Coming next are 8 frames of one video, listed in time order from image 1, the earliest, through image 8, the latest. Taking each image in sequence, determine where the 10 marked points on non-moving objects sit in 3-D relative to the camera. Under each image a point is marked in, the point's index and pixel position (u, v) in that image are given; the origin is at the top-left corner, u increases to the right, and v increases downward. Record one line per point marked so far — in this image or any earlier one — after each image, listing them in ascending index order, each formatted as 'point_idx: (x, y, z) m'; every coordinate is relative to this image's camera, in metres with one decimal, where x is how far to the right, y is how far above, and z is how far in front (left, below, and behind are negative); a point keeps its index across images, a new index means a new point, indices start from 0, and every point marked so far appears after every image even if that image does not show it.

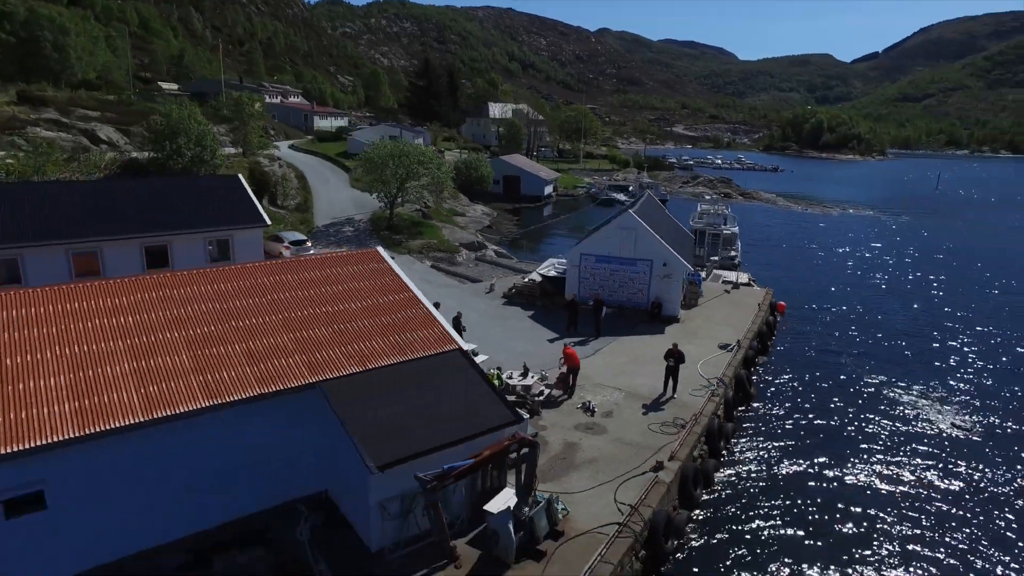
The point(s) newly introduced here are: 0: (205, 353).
0: (-5.4, -1.1, +11.6) m
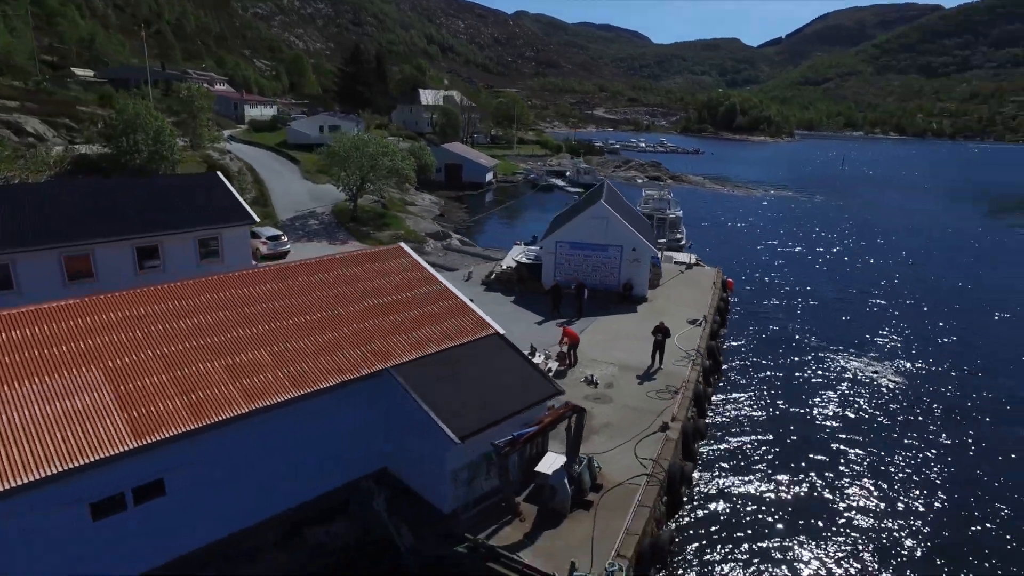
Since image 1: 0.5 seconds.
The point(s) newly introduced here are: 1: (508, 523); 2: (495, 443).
0: (-4.5, -1.1, +12.7) m
1: (-0.1, -4.6, +12.4) m
2: (-0.2, -3.1, +12.8) m
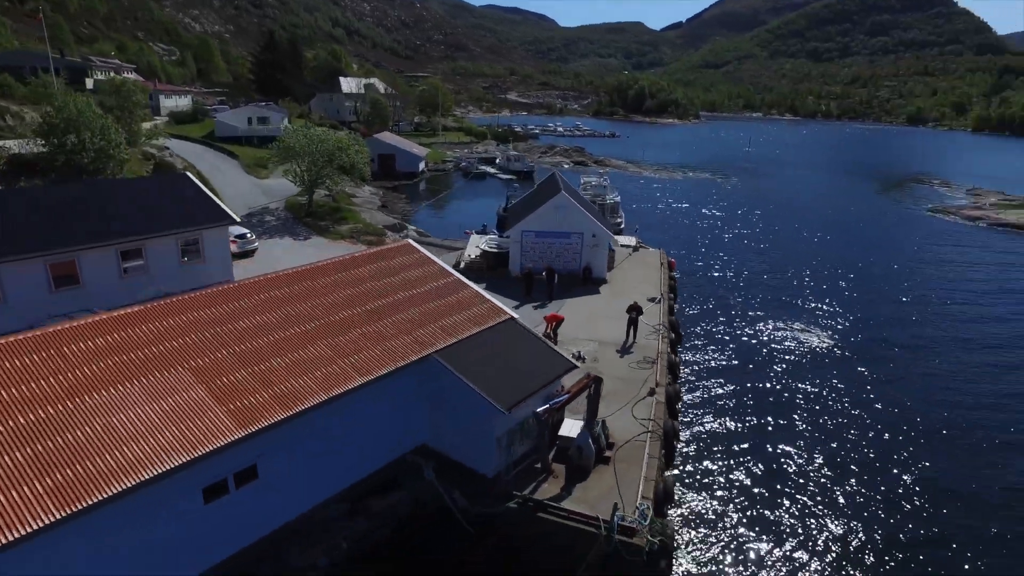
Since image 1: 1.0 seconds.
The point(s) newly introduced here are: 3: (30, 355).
0: (-3.9, -1.1, +14.1) m
1: (+0.7, -4.4, +14.4) m
2: (+0.4, -2.9, +14.7) m
3: (-8.3, -1.2, +10.9) m
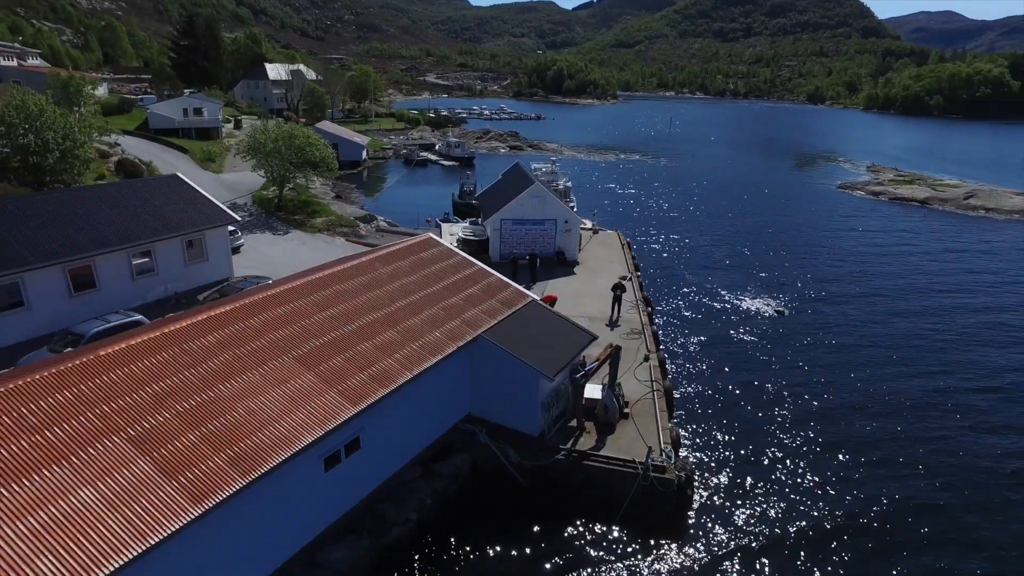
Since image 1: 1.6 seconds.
0: (-2.9, -0.9, +16.0) m
1: (+1.8, -4.0, +17.0) m
2: (+1.4, -2.5, +17.2) m
3: (-6.9, -1.4, +12.3) m
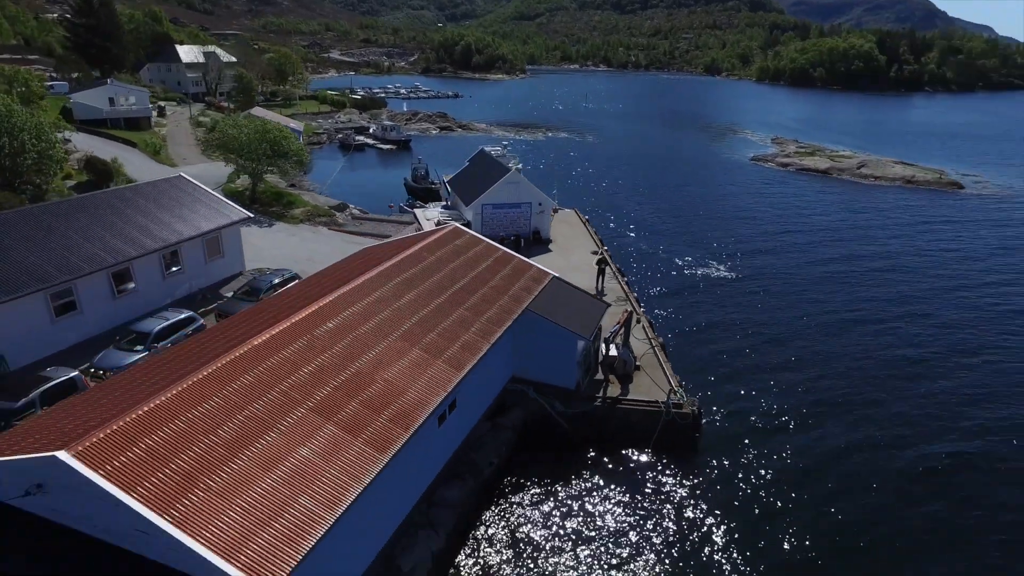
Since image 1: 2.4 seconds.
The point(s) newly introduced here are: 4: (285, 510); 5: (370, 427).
0: (-1.6, -0.5, +18.8) m
1: (+3.1, -3.2, +20.6) m
2: (+2.6, -1.7, +20.7) m
3: (-5.0, -1.3, +14.7) m
4: (-3.7, -3.7, +10.9) m
5: (-2.9, -2.8, +13.1) m
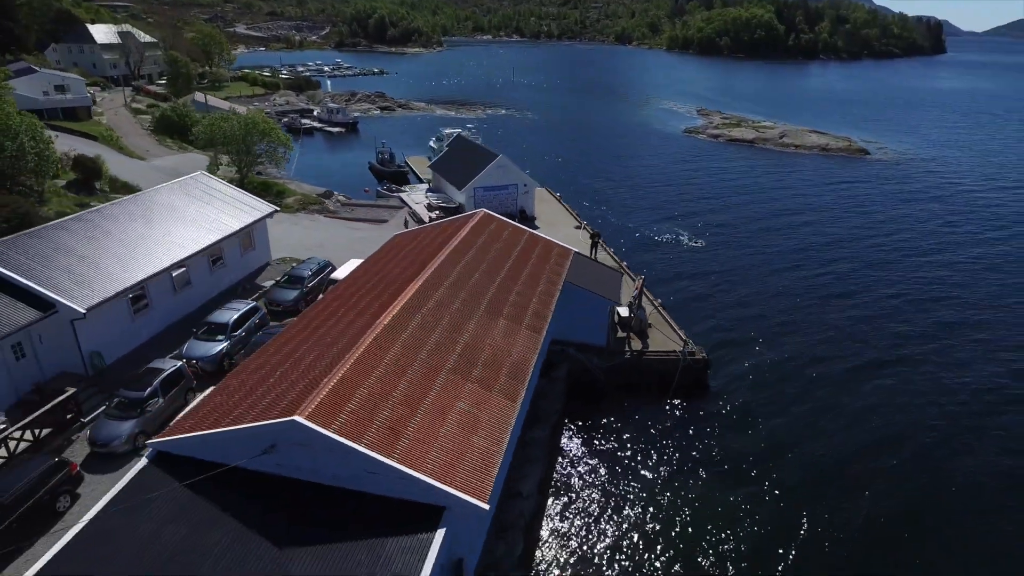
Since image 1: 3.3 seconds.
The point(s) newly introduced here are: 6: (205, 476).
0: (0.0, +0.3, +22.0) m
1: (+4.5, -2.1, +24.5) m
2: (+4.0, -0.7, +24.4) m
3: (-2.8, -0.9, +17.5) m
4: (-0.9, -3.4, +14.0) m
5: (-0.4, -2.4, +16.3) m
6: (-6.5, -4.0, +13.5) m
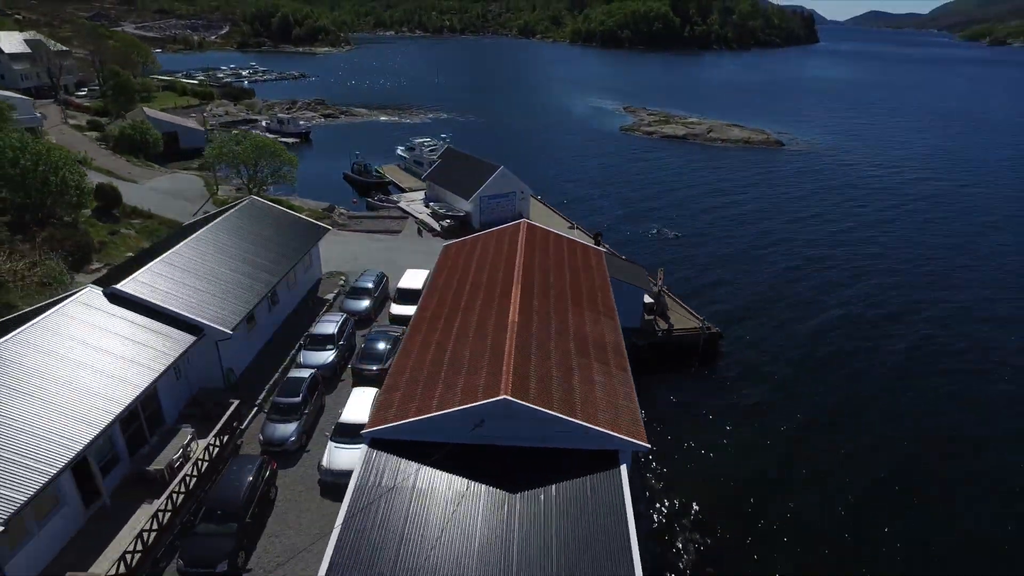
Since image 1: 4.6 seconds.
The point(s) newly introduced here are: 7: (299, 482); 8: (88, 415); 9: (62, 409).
0: (+2.6, +0.3, +26.4) m
1: (+6.8, -1.7, +29.6) m
2: (+6.2, -0.3, +29.4) m
3: (+0.5, -1.1, +21.6) m
4: (+3.0, -3.4, +18.4) m
5: (+3.1, -2.4, +20.8) m
6: (-2.4, -4.4, +17.2) m
7: (-6.4, -5.9, +19.4) m
8: (-11.6, -3.5, +17.4) m
9: (-12.1, -3.4, +17.2) m
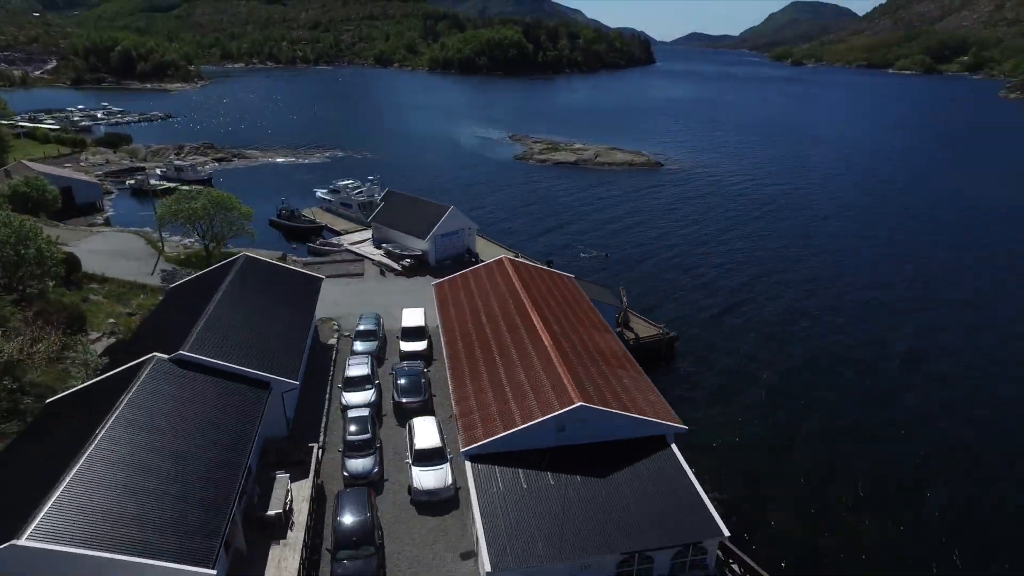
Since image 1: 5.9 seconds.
0: (+2.6, -0.8, +30.9) m
1: (+6.3, -2.6, +34.8) m
2: (+5.5, -1.2, +34.6) m
3: (+1.7, -2.2, +25.7) m
4: (+5.1, -4.2, +23.2) m
5: (+4.5, -3.2, +25.5) m
6: (+0.1, -5.6, +20.8) m
7: (-4.1, -7.5, +22.1) m
8: (-9.0, -5.6, +19.1) m
9: (-9.4, -5.4, +18.8) m
